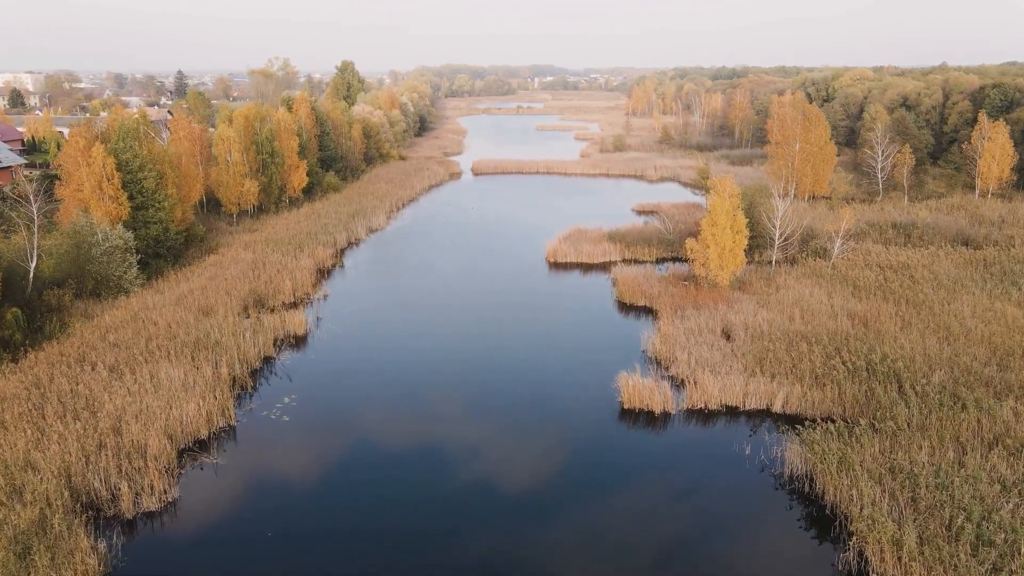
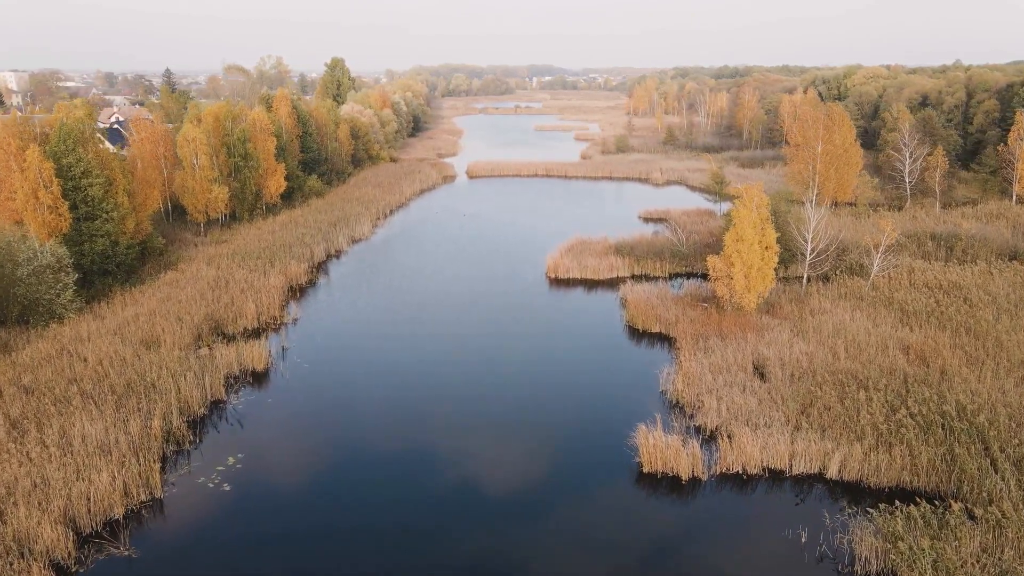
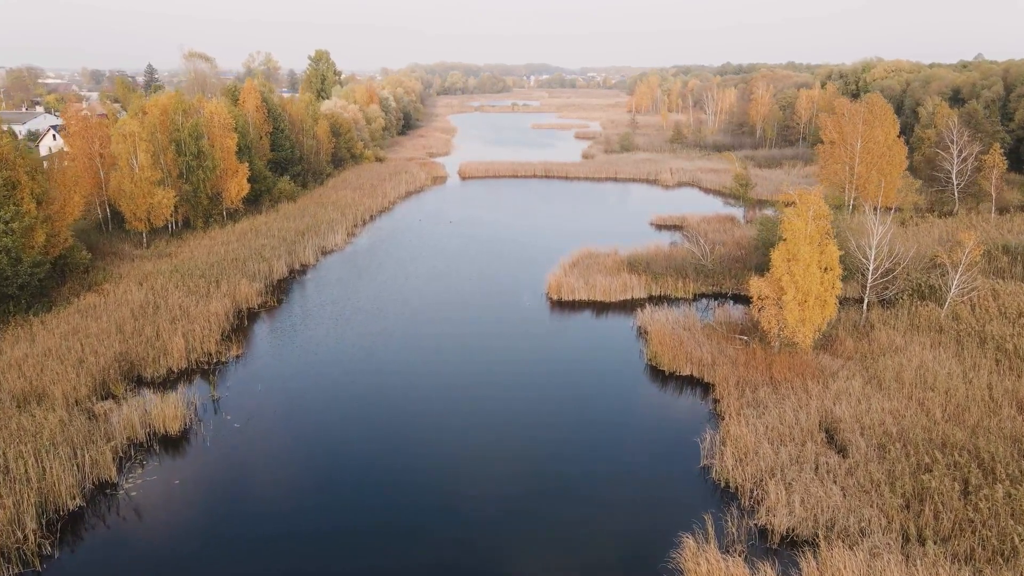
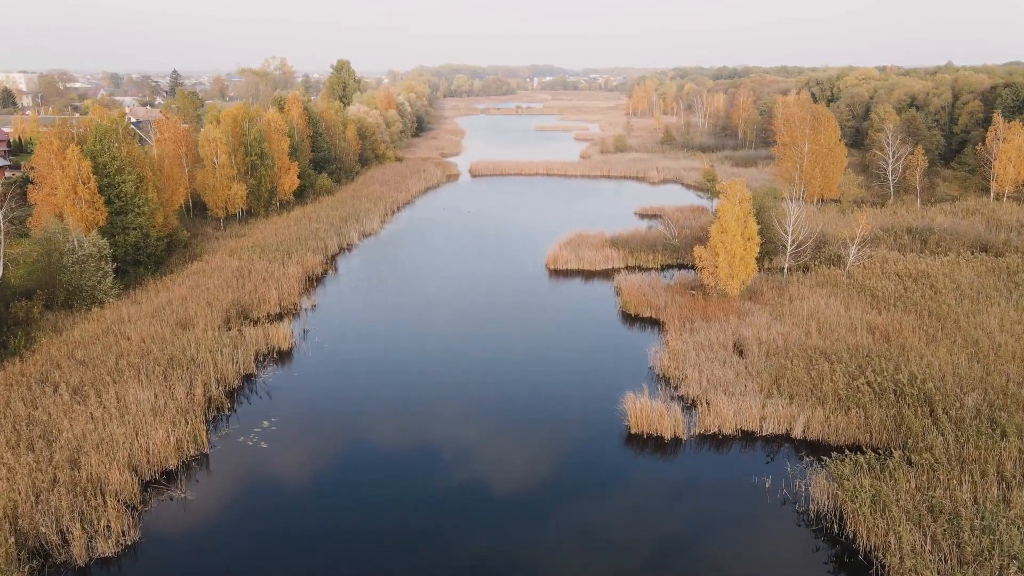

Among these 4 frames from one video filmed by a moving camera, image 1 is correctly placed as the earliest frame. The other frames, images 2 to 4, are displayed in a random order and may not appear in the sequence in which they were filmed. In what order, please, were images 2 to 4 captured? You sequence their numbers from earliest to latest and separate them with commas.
4, 2, 3
